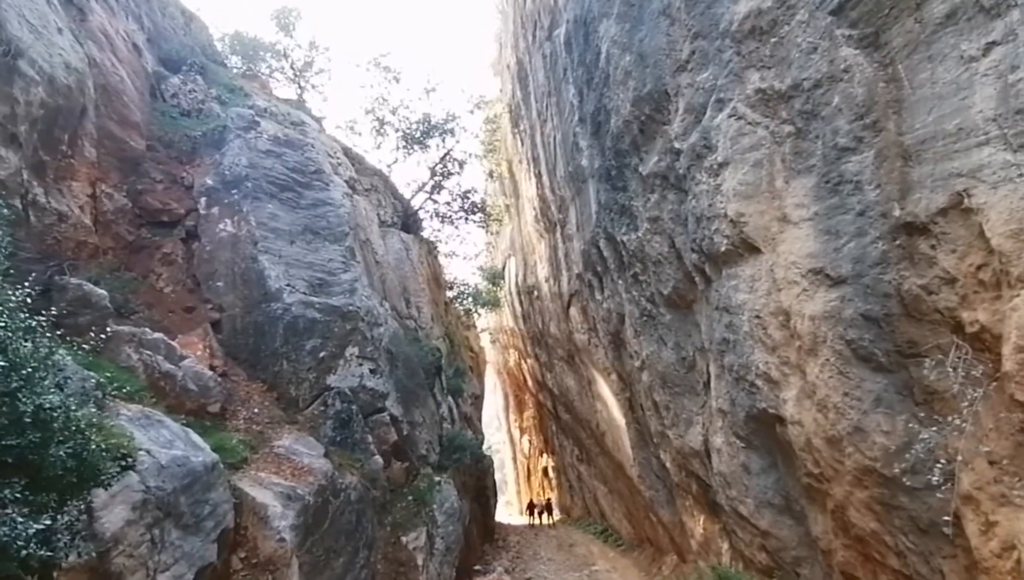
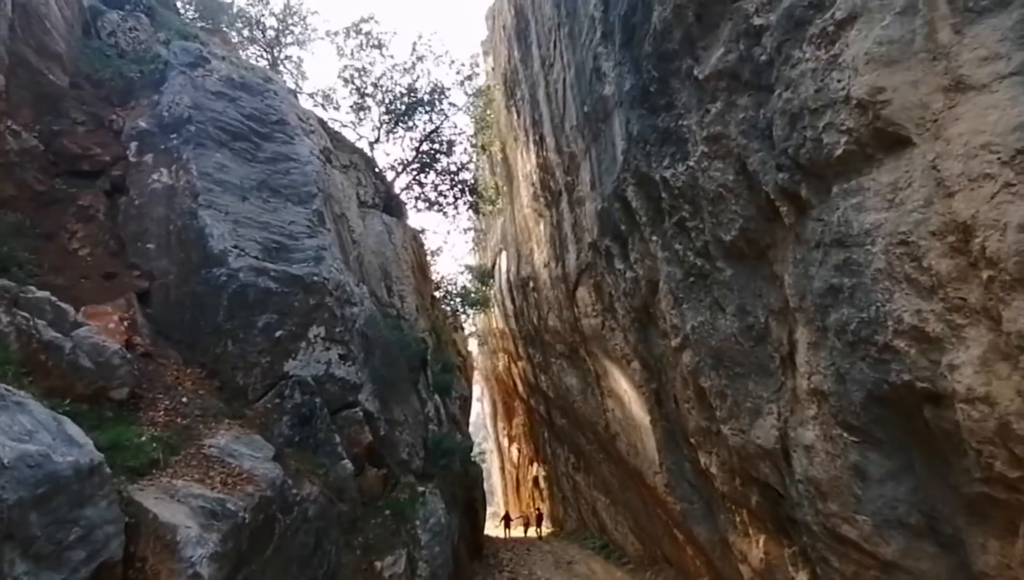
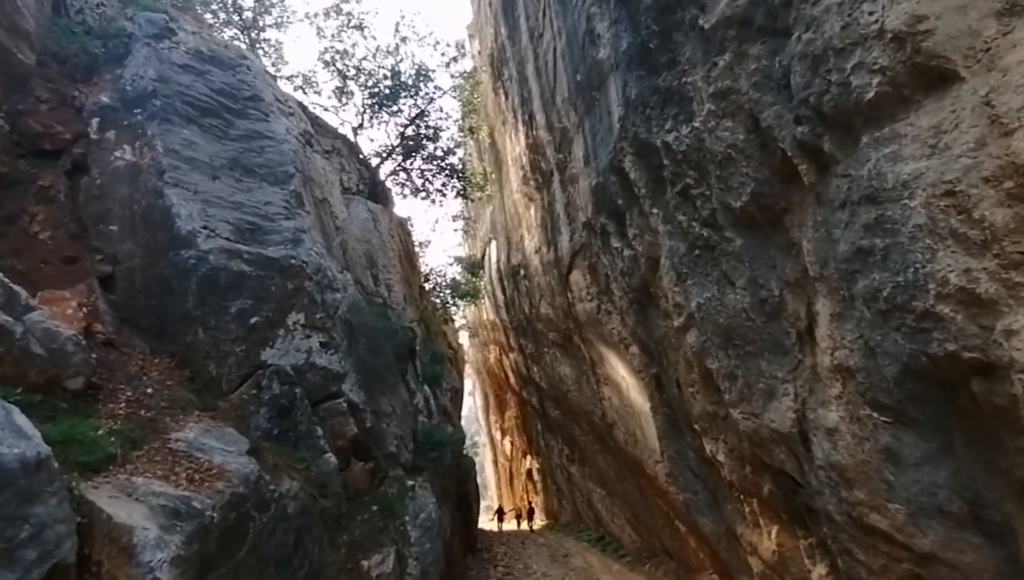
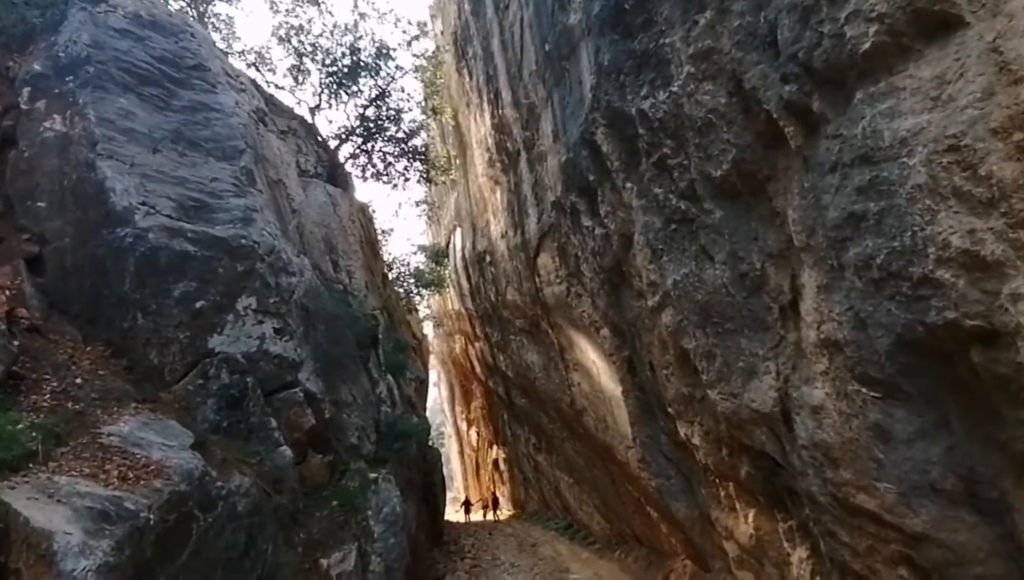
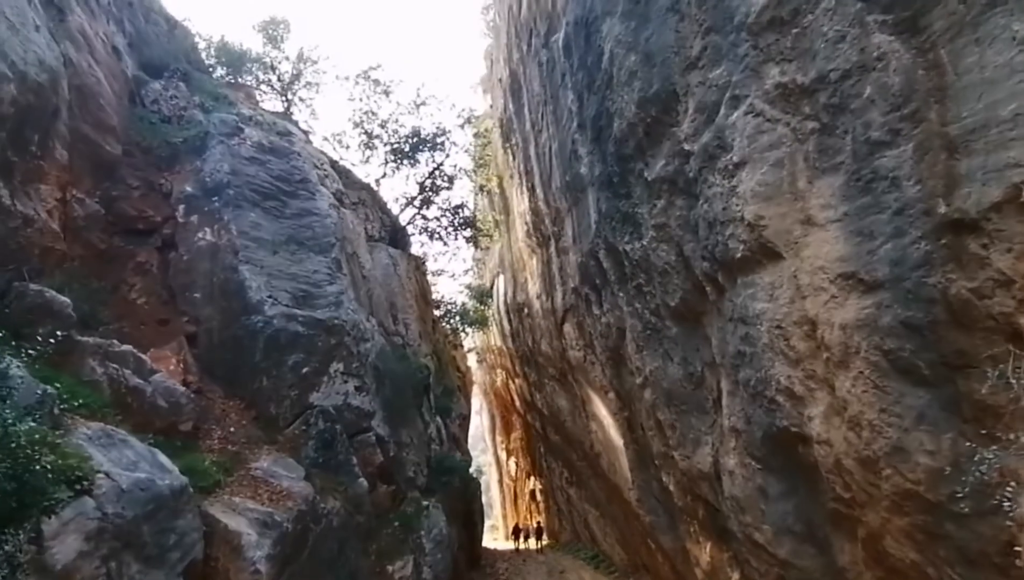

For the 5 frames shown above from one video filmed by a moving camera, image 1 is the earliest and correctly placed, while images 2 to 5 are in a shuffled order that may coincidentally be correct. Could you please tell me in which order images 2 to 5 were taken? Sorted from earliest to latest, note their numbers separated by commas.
5, 2, 3, 4
